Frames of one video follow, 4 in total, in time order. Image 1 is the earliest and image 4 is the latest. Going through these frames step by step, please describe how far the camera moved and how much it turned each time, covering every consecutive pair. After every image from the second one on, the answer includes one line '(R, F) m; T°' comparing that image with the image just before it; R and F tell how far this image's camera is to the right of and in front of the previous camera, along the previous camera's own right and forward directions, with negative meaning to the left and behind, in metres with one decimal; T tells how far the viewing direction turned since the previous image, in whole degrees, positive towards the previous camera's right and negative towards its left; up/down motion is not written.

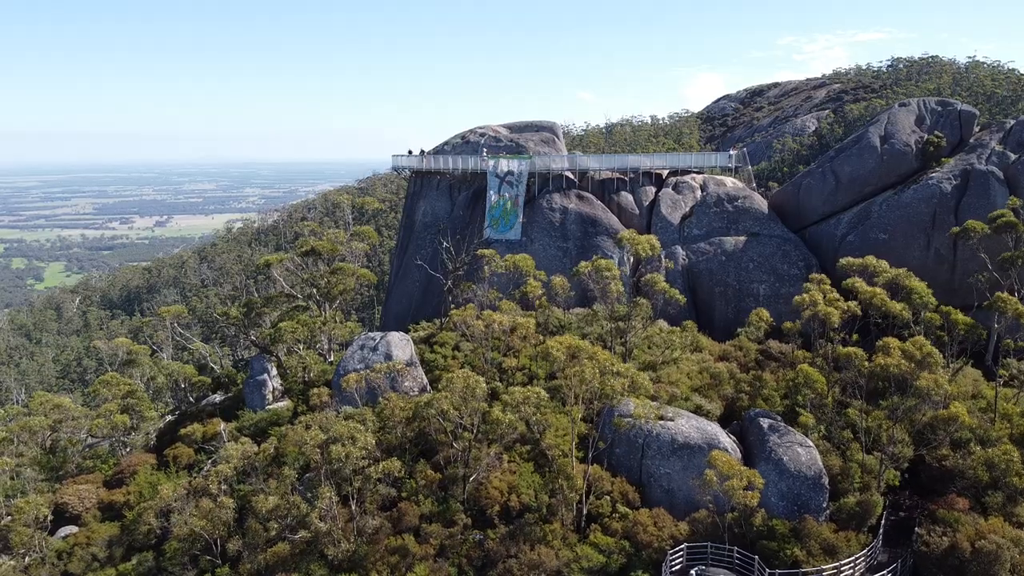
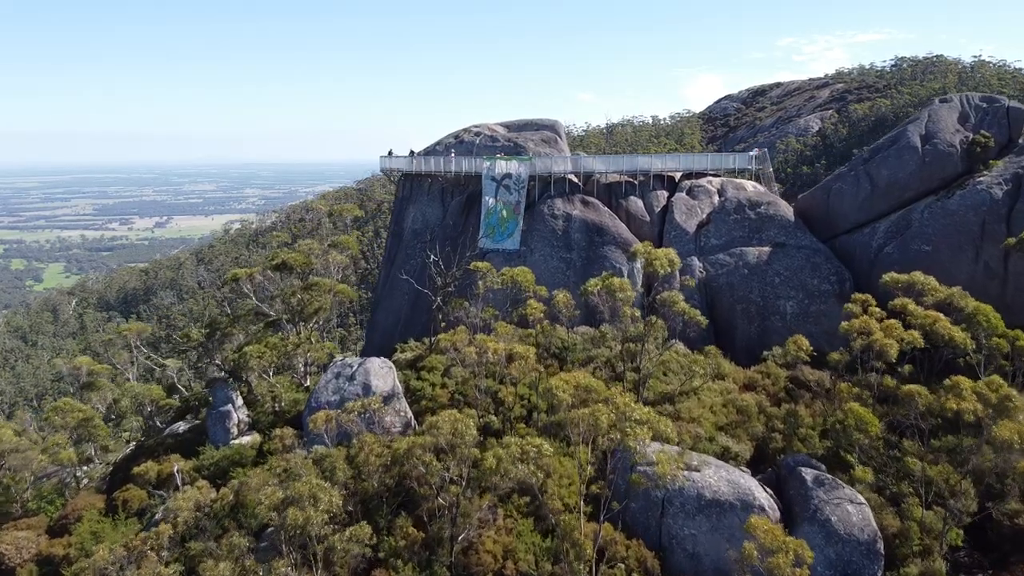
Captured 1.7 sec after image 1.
(+0.1, +2.4) m; 0°
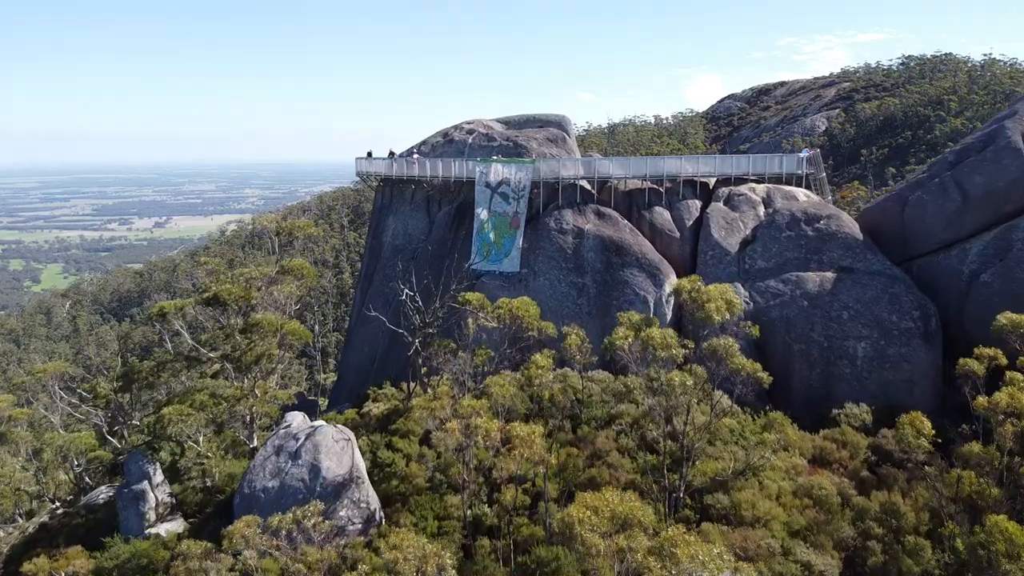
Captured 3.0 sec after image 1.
(0.0, +4.1) m; 0°
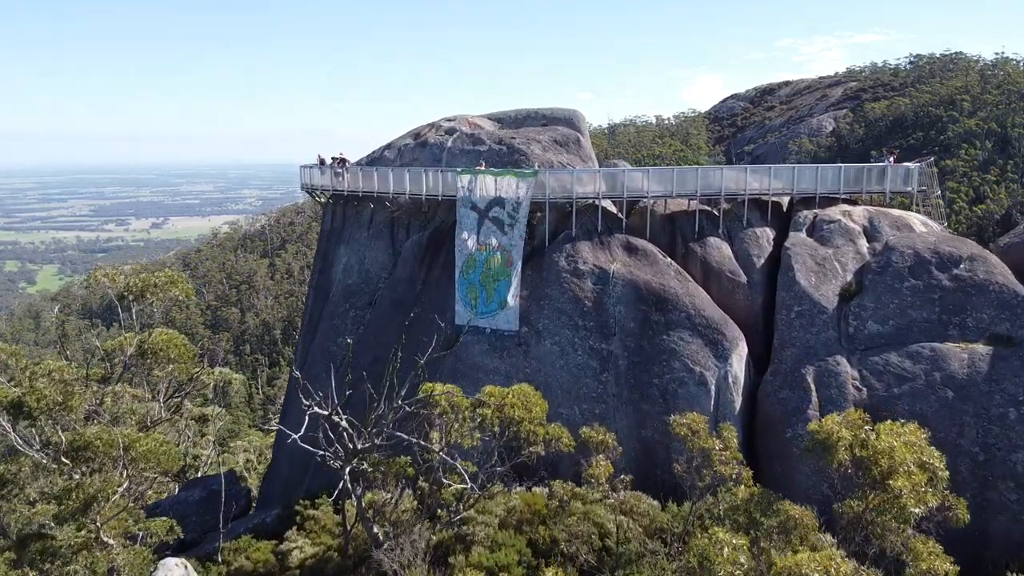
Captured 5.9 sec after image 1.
(+0.1, +5.5) m; 0°
